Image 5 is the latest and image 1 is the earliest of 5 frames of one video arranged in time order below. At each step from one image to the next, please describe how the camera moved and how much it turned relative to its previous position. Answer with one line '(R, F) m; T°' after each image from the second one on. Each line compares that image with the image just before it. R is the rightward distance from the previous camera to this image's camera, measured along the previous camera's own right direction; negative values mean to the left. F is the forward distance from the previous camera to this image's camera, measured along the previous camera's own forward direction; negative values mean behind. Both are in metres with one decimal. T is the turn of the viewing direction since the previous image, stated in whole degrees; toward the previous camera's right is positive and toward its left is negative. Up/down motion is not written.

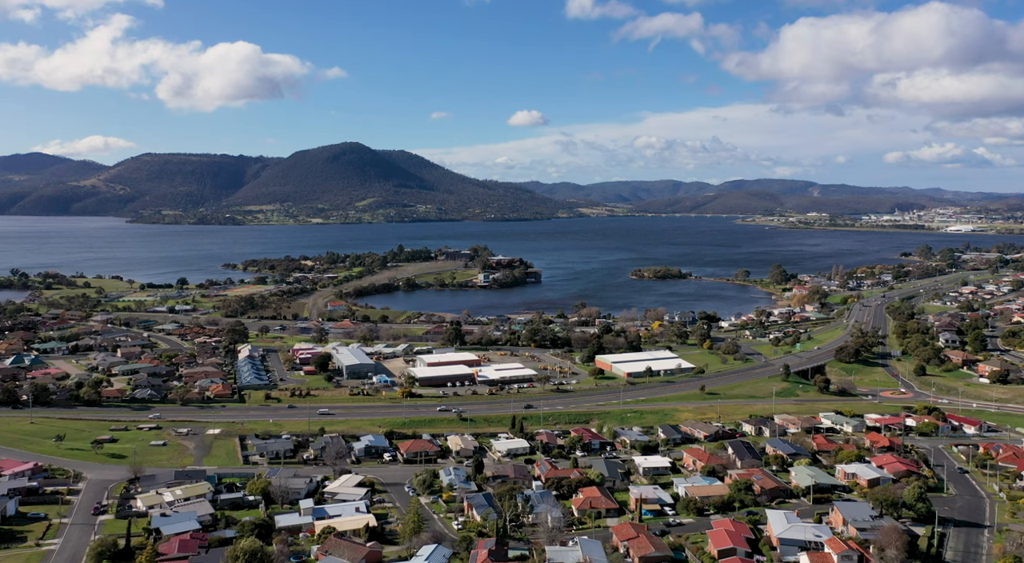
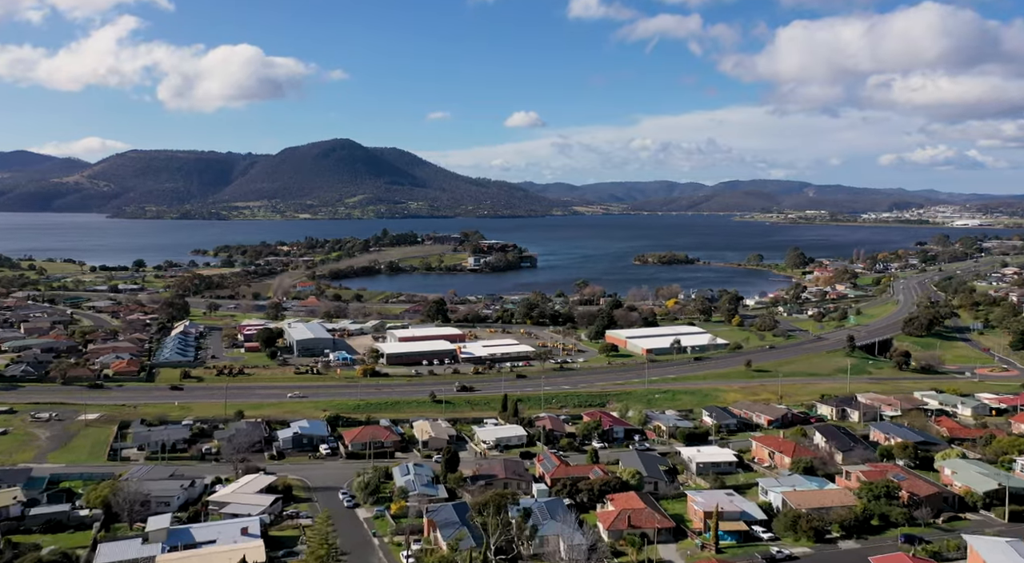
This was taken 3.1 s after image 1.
(+0.1, +6.9) m; 0°
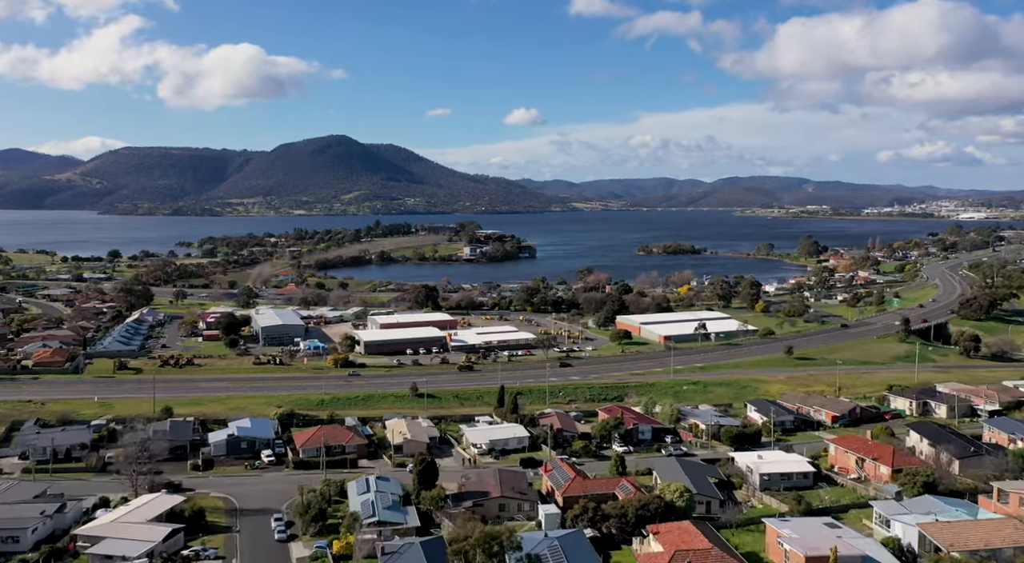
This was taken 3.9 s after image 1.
(0.0, +3.7) m; 0°
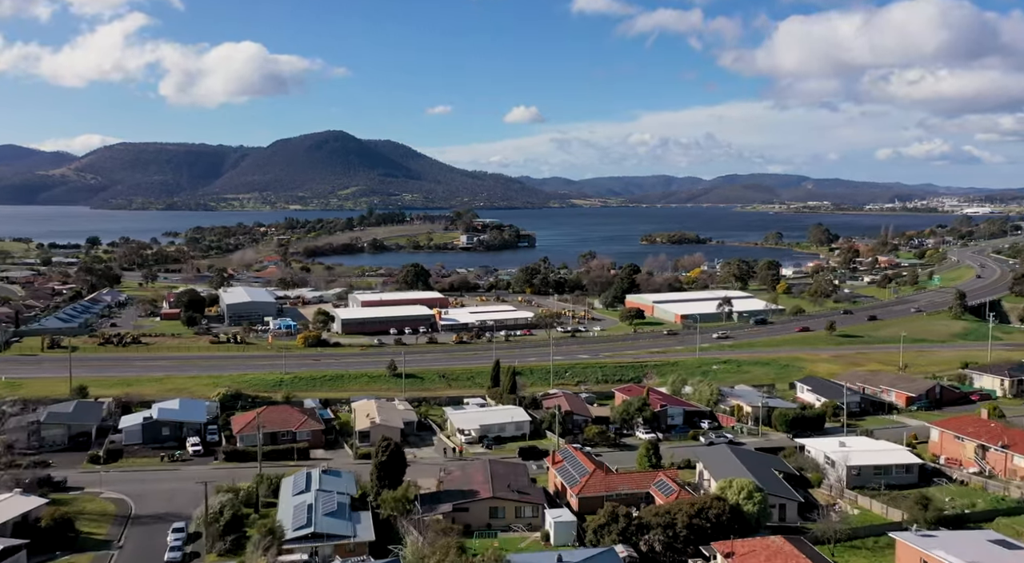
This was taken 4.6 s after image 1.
(0.0, +2.8) m; 0°
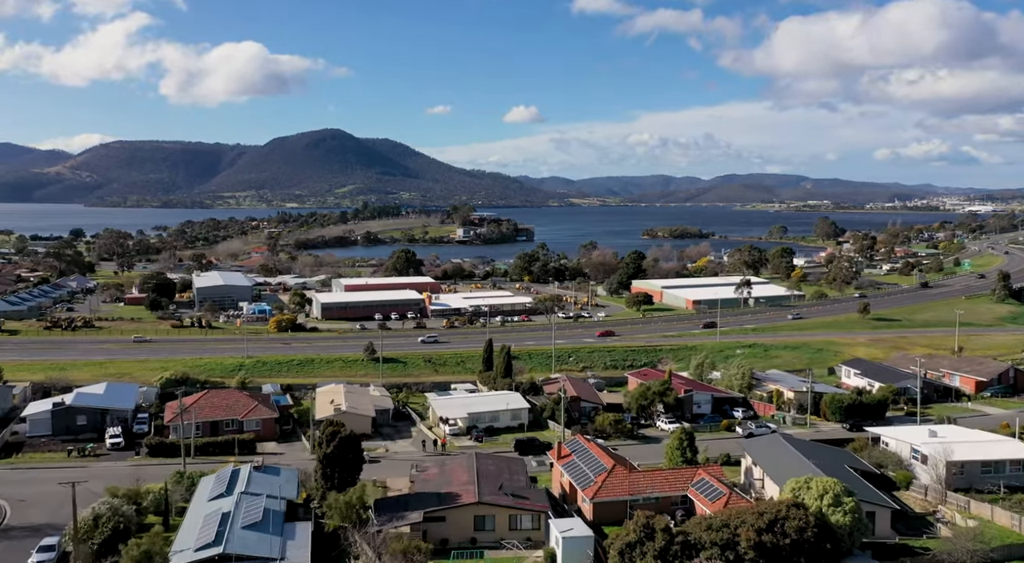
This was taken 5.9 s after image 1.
(0.0, +1.8) m; 0°
